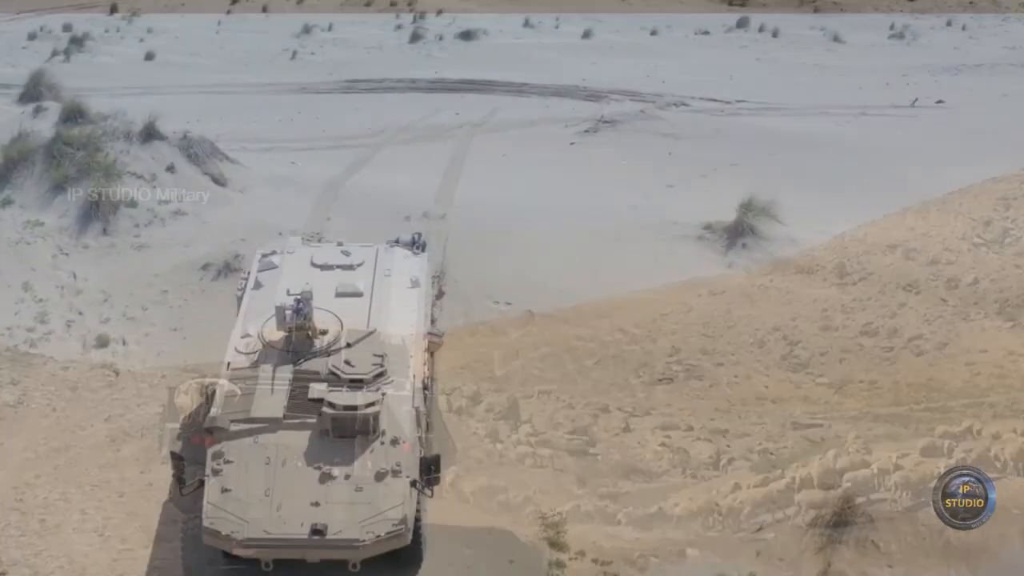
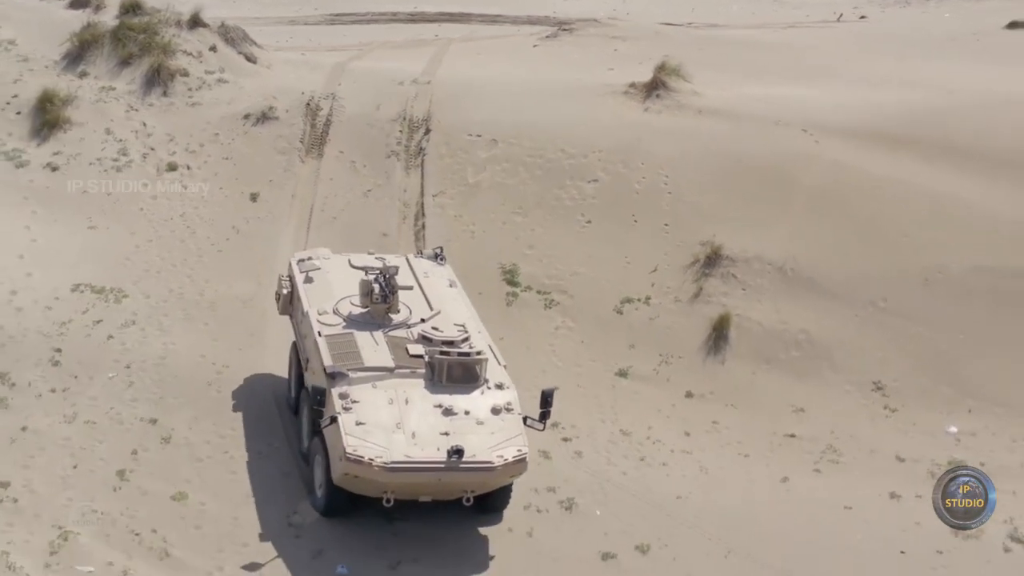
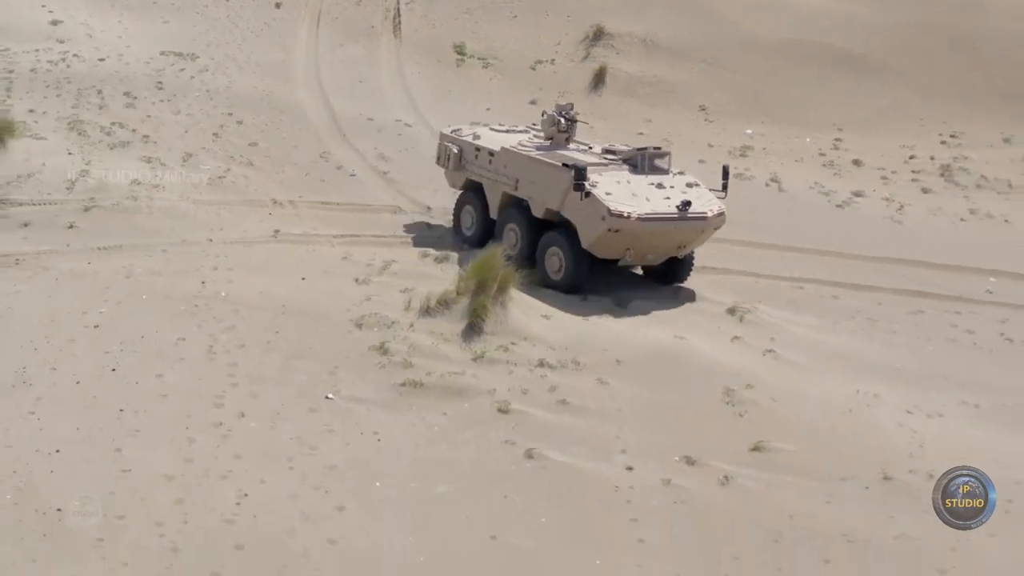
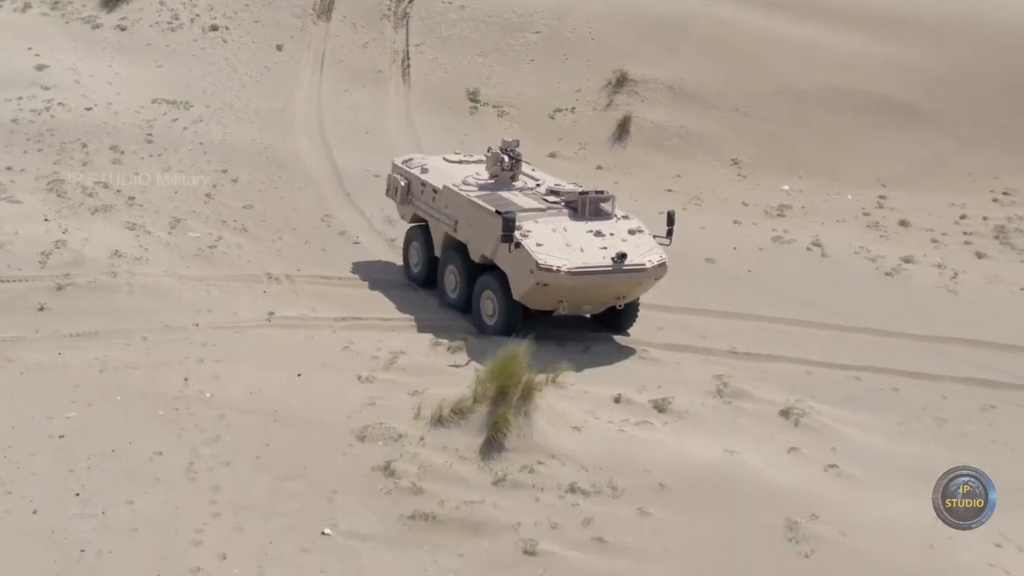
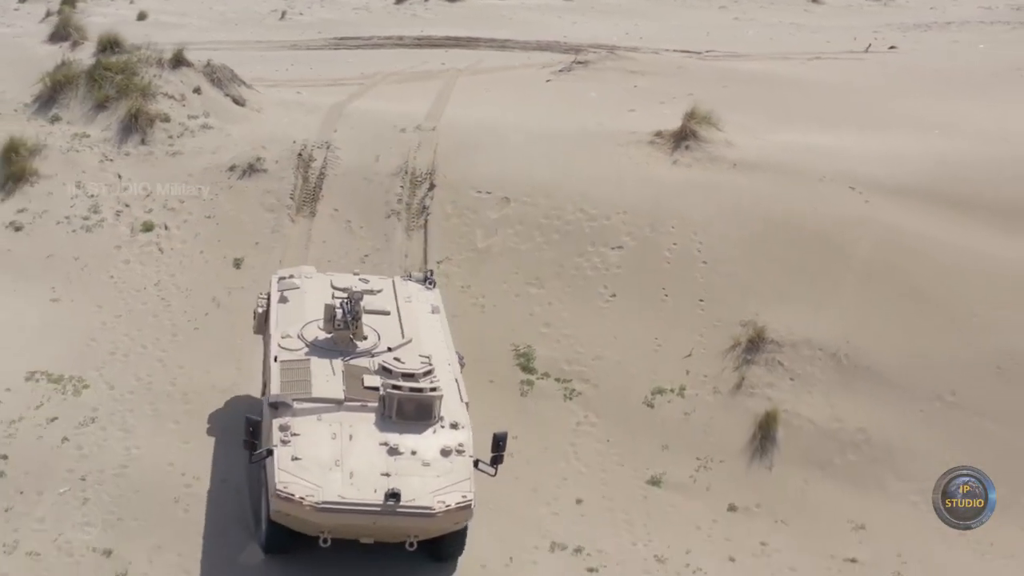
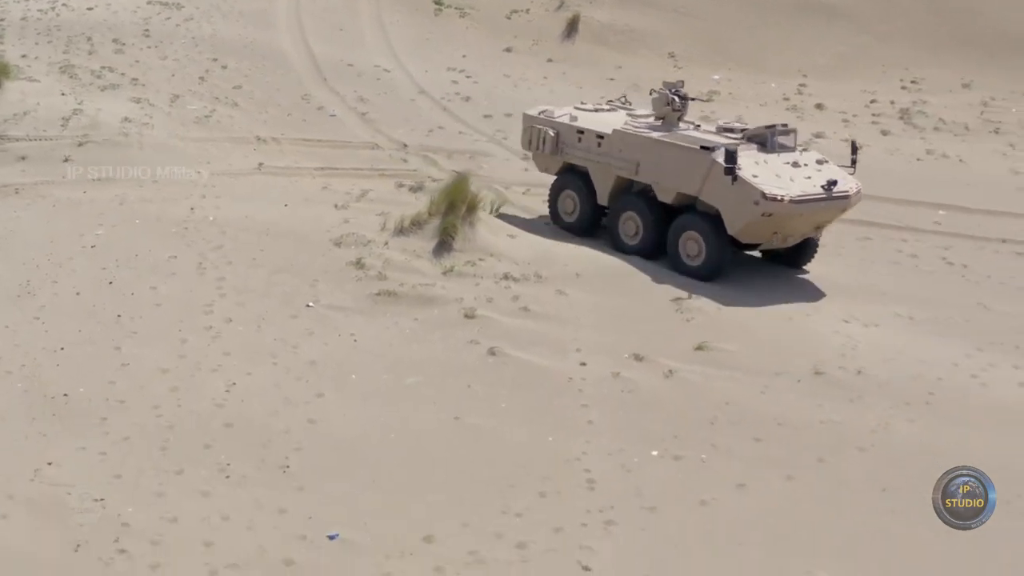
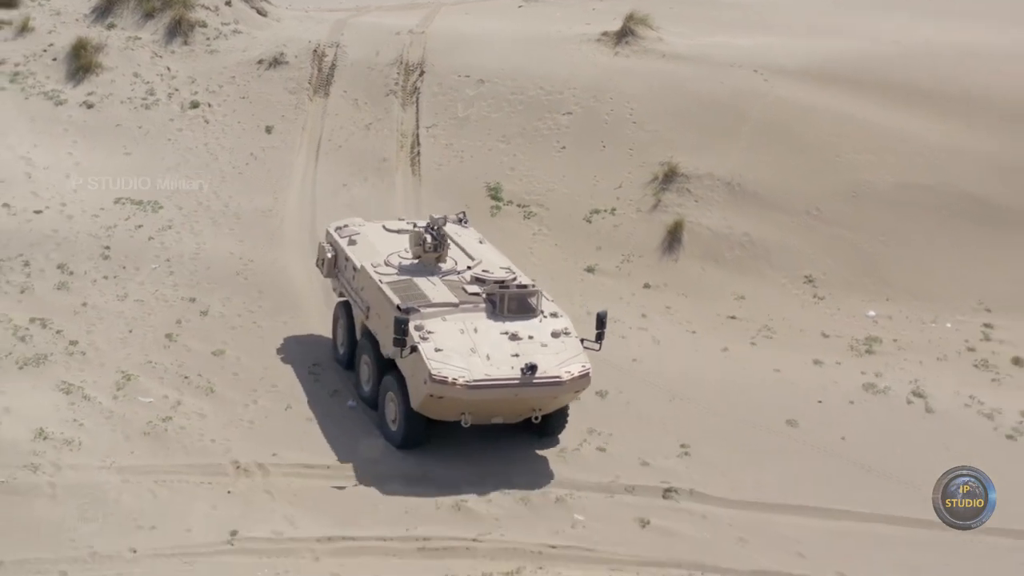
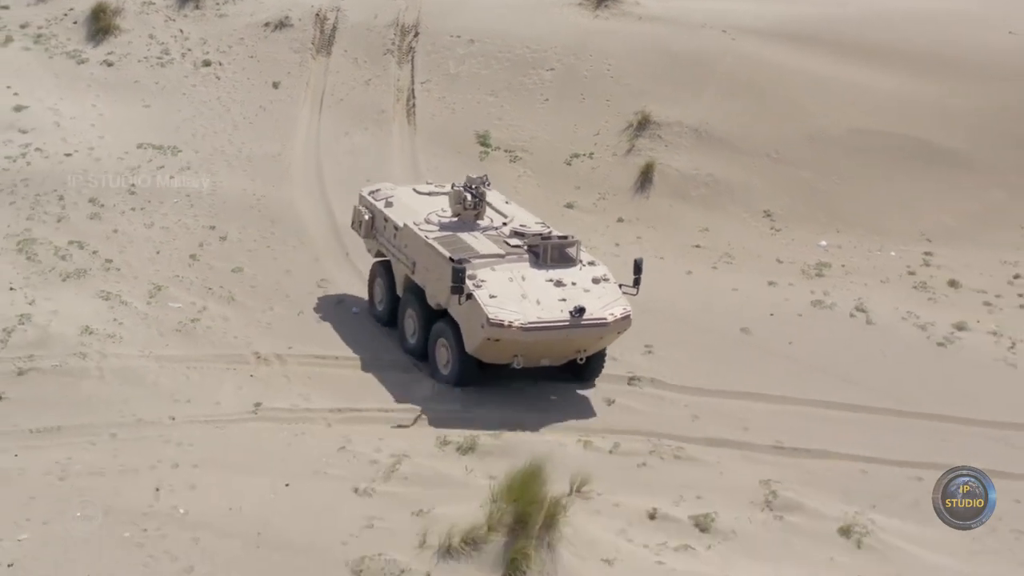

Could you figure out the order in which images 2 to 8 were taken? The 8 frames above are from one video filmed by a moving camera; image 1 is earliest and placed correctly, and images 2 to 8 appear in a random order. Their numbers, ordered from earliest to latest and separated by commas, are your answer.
5, 2, 7, 8, 4, 3, 6
